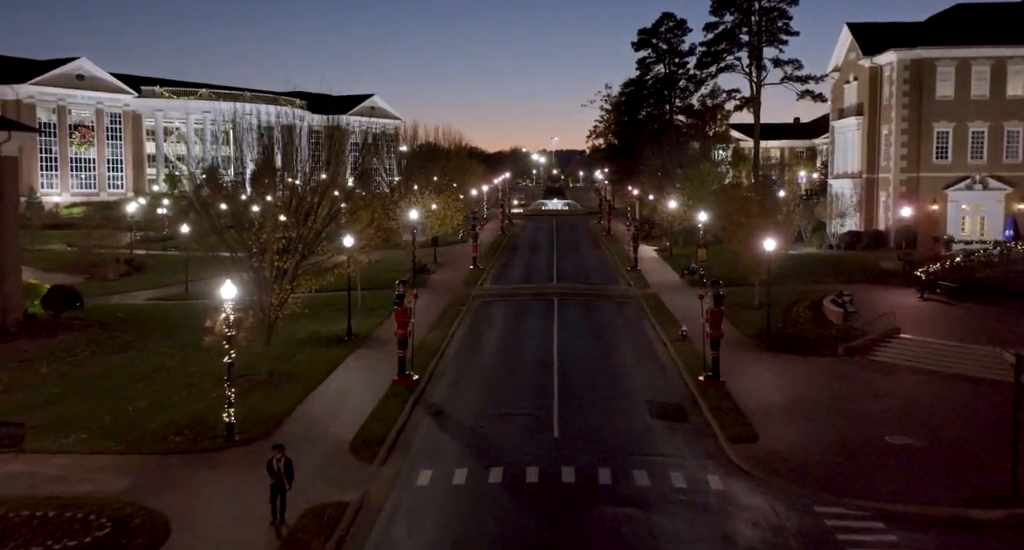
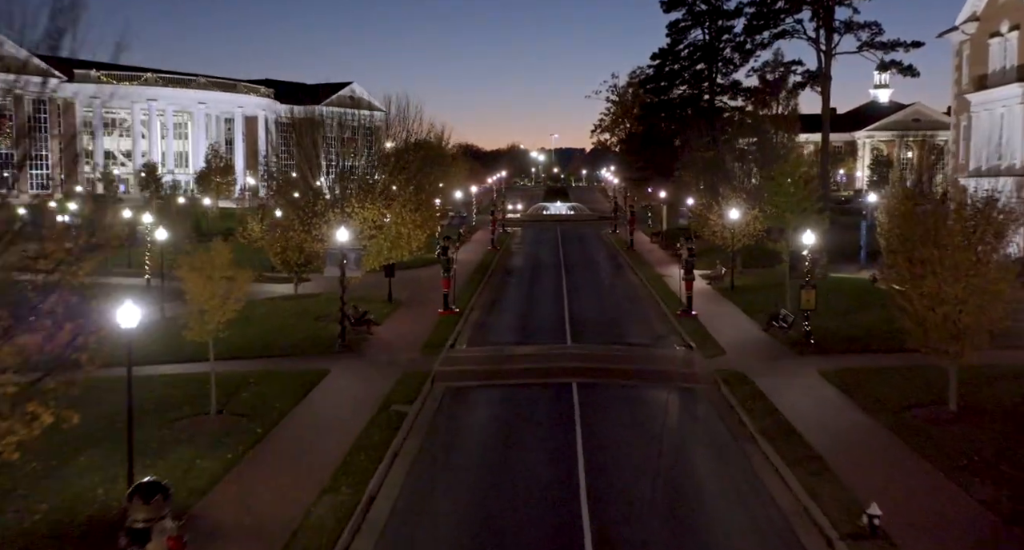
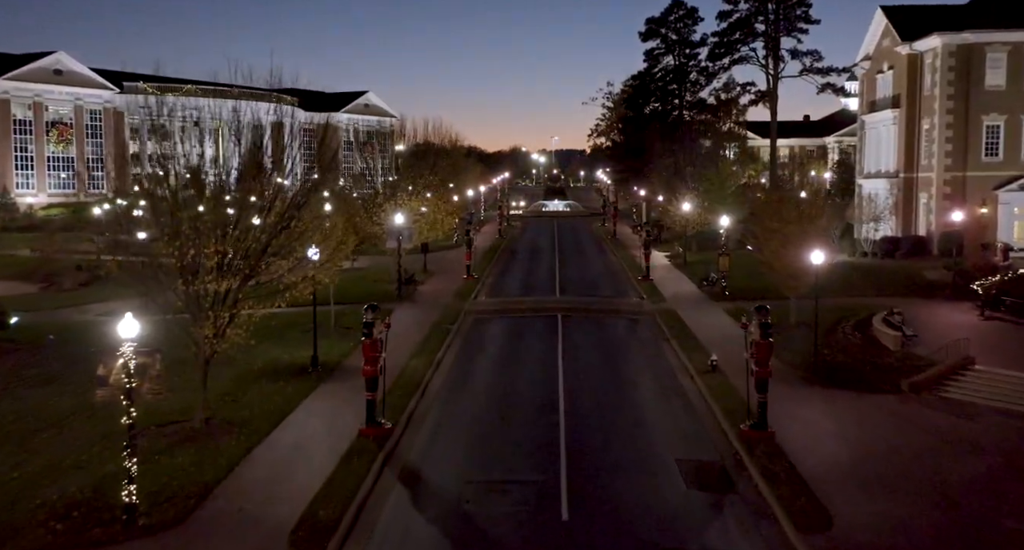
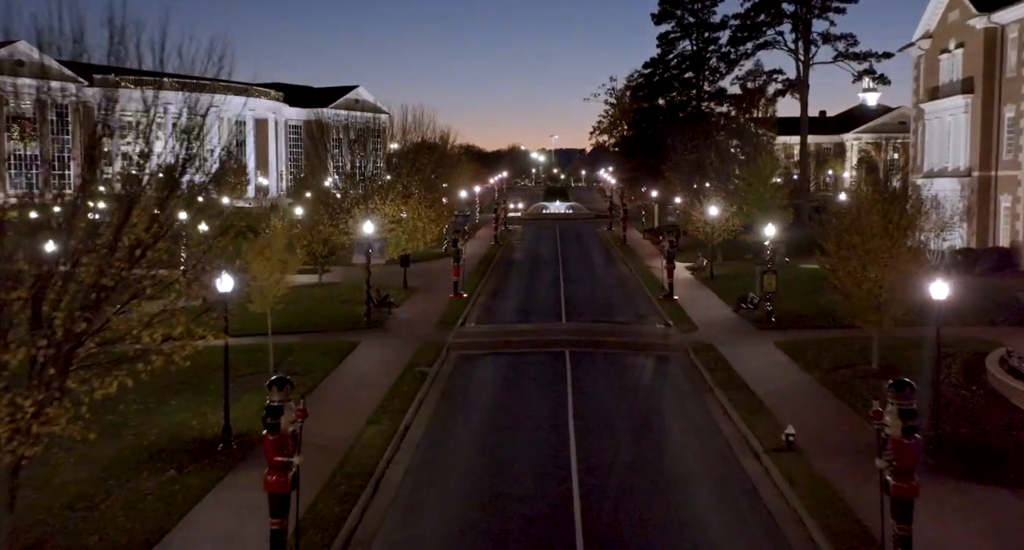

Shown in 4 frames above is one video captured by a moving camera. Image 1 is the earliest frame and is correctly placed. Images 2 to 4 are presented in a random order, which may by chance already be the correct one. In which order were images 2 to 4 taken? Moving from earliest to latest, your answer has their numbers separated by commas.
3, 4, 2
